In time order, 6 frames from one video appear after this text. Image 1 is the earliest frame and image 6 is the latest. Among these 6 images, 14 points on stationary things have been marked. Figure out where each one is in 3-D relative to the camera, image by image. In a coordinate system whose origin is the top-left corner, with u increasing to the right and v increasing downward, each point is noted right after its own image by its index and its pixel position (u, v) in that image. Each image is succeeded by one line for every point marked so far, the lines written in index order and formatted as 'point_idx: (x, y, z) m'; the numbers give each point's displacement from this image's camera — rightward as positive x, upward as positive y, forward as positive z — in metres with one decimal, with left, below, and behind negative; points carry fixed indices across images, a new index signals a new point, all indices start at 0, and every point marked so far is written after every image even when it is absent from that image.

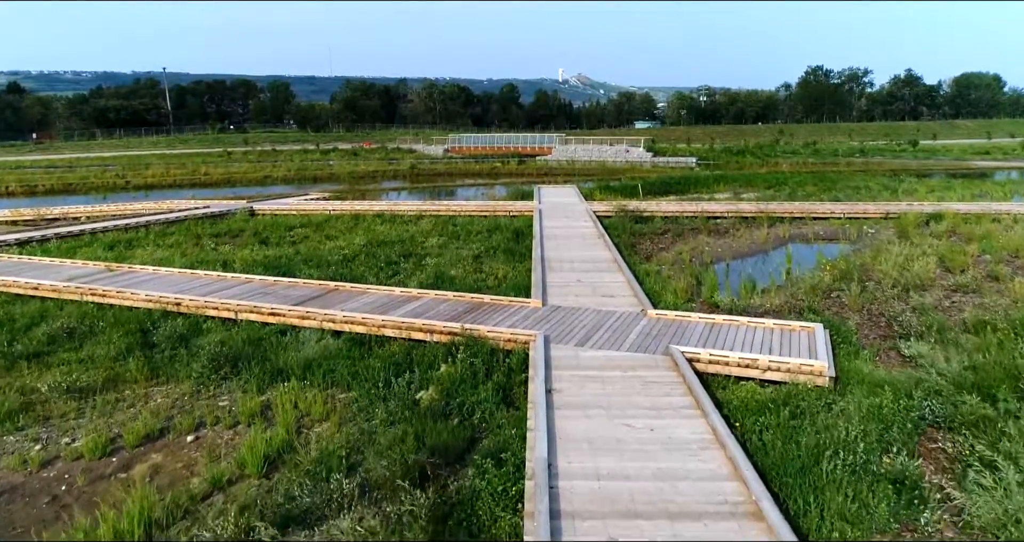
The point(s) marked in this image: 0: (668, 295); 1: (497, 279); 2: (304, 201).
0: (+2.2, -0.3, +9.0) m
1: (-0.2, -0.1, +10.1) m
2: (-6.2, +2.1, +19.3) m
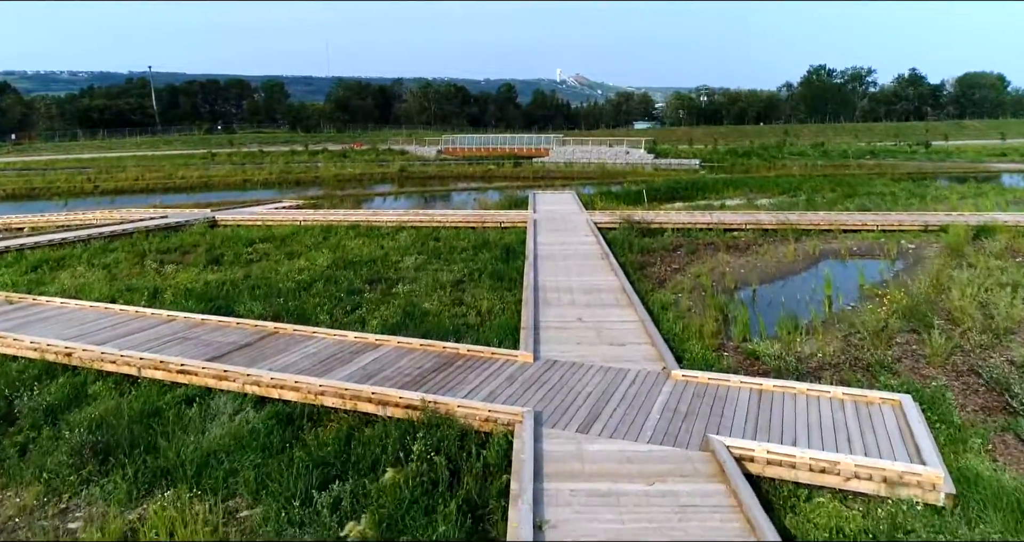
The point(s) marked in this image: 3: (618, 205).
0: (+2.0, -0.8, +7.2) m
1: (-0.4, -0.6, +8.3) m
2: (-6.4, +1.6, +17.4) m
3: (+3.1, +2.0, +19.1) m
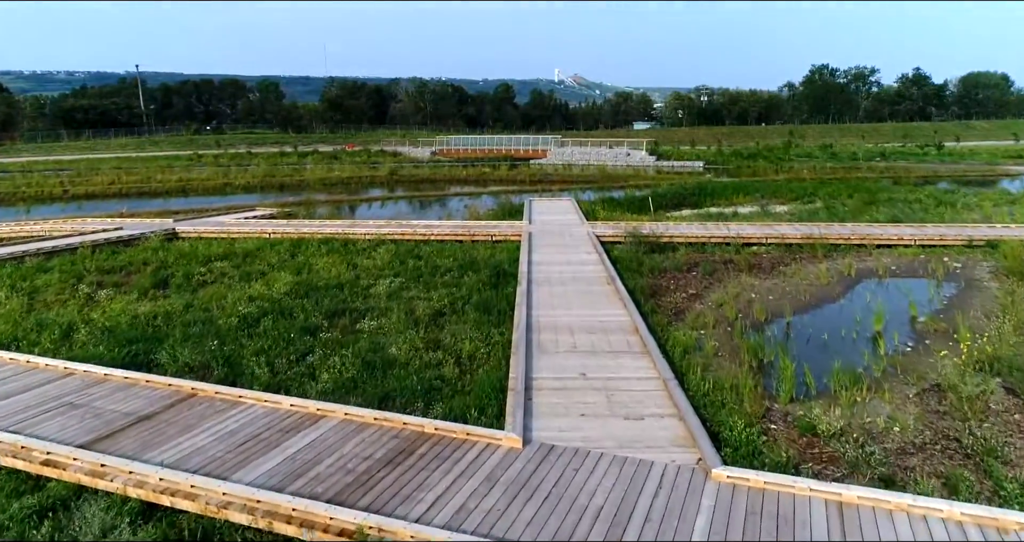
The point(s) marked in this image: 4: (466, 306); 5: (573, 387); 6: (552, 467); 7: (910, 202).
0: (+1.9, -1.2, +5.6) m
1: (-0.5, -1.0, +6.7) m
2: (-6.5, +1.2, +15.8) m
3: (+3.0, +1.6, +17.5) m
4: (-0.6, -0.5, +8.6) m
5: (+0.5, -1.0, +5.7) m
6: (+0.3, -1.3, +4.4) m
7: (+11.5, +2.0, +18.9) m
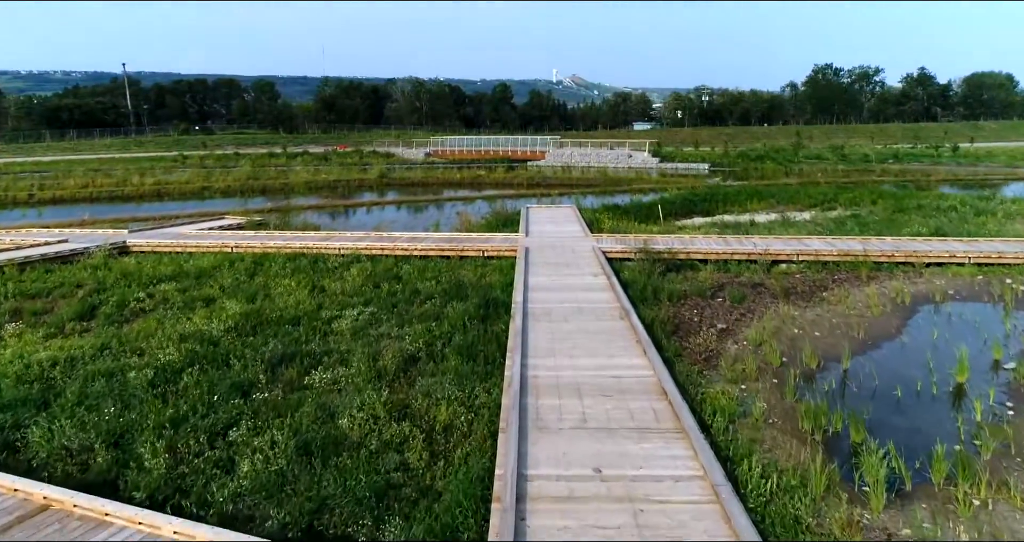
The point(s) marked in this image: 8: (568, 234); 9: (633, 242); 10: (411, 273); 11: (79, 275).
0: (+1.8, -1.5, +3.9) m
1: (-0.6, -1.3, +5.0) m
2: (-6.6, +0.9, +14.1) m
3: (+2.8, +1.2, +15.9) m
4: (-0.7, -0.8, +6.9) m
5: (+0.4, -1.4, +4.1) m
6: (+0.2, -1.7, +2.7) m
7: (+11.4, +1.6, +17.3) m
8: (+1.1, +0.7, +13.2) m
9: (+2.3, +0.6, +12.3) m
10: (-1.6, 0.0, +10.4) m
11: (-7.2, -0.1, +10.8) m
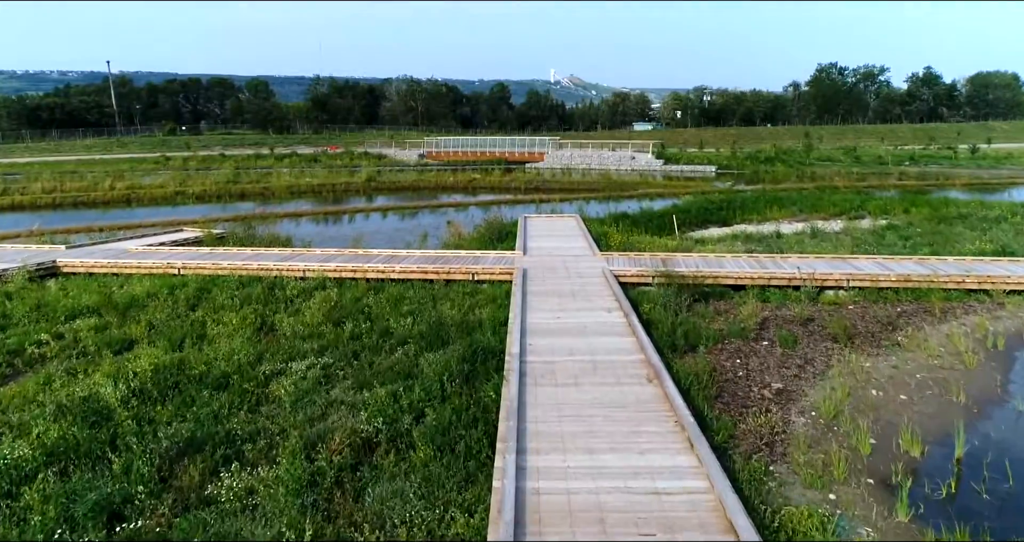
0: (+1.7, -1.9, +2.1) m
1: (-0.7, -1.7, +3.1) m
2: (-6.7, +0.4, +12.2) m
3: (+2.7, +0.8, +14.0) m
4: (-0.8, -1.3, +5.0) m
5: (+0.4, -1.8, +2.2) m
6: (+0.1, -2.1, +0.9) m
7: (+11.3, +1.2, +15.4) m
8: (+1.1, +0.3, +11.4) m
9: (+2.2, +0.1, +10.4) m
10: (-1.7, -0.4, +8.6) m
11: (-7.3, -0.5, +8.9) m
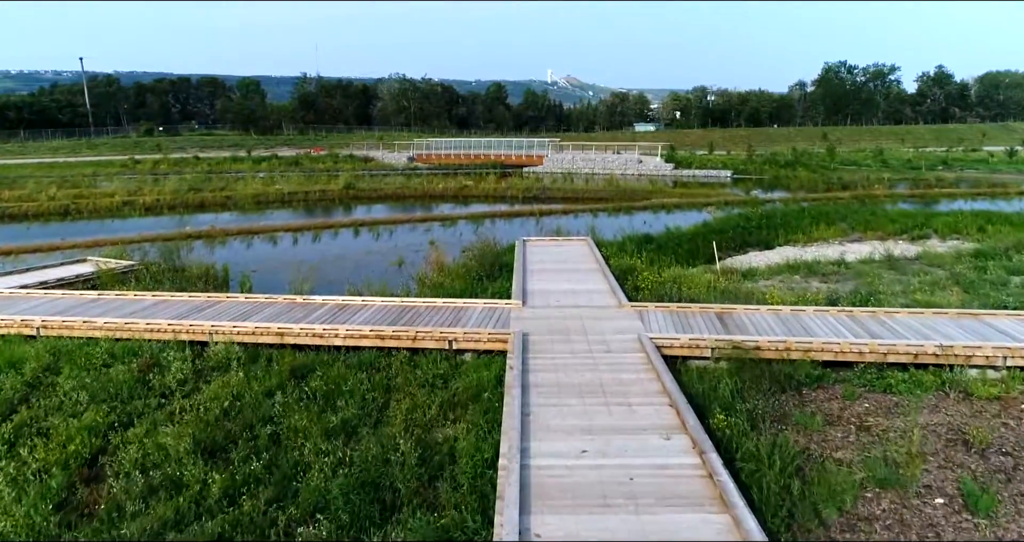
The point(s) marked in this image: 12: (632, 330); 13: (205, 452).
0: (+1.7, -2.6, -1.0) m
1: (-0.7, -2.4, 0.0) m
2: (-6.8, -0.3, +9.1) m
3: (+2.7, +0.1, +10.9) m
4: (-0.8, -2.0, +1.9) m
5: (+0.4, -2.5, -0.9) m
6: (+0.1, -2.8, -2.2) m
7: (+11.2, +0.5, +12.4) m
8: (+1.0, -0.4, +8.3) m
9: (+2.1, -0.6, +7.3) m
10: (-1.7, -1.2, +5.4) m
11: (-7.3, -1.2, +5.8) m
12: (+1.3, -0.6, +7.1) m
13: (-2.3, -1.3, +4.9) m
